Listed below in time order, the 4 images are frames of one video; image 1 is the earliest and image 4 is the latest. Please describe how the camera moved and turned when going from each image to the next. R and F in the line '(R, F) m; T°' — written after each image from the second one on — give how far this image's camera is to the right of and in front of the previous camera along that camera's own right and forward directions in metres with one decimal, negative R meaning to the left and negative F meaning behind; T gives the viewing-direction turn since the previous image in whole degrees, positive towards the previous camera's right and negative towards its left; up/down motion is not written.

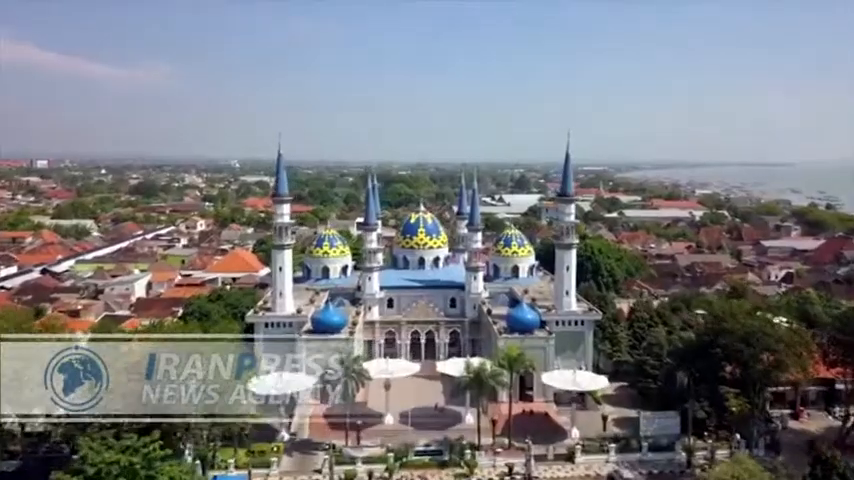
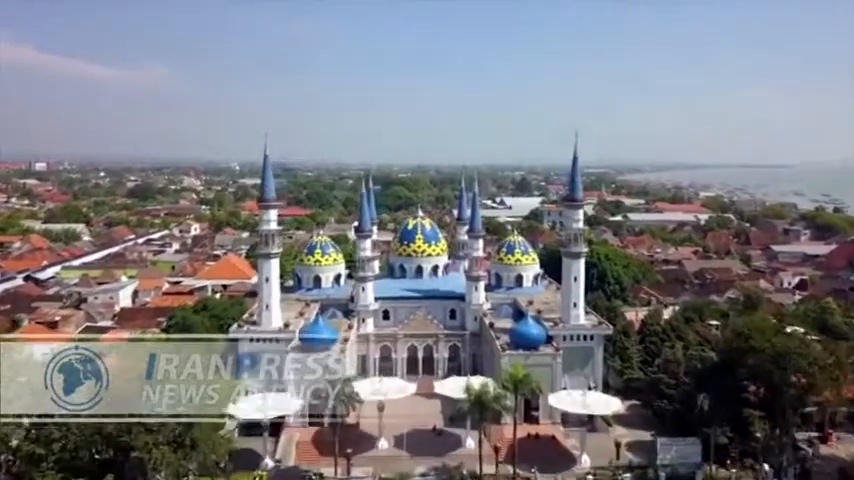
(+0.1, +2.8) m; 0°
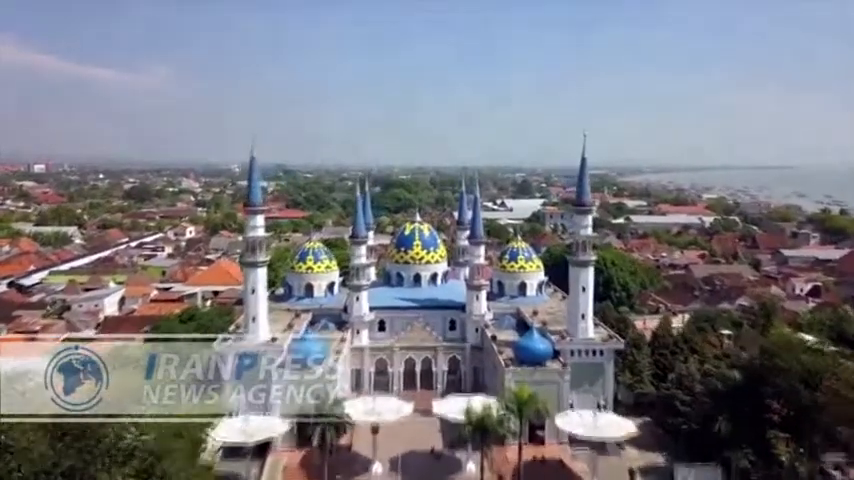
(+0.1, +2.4) m; 0°
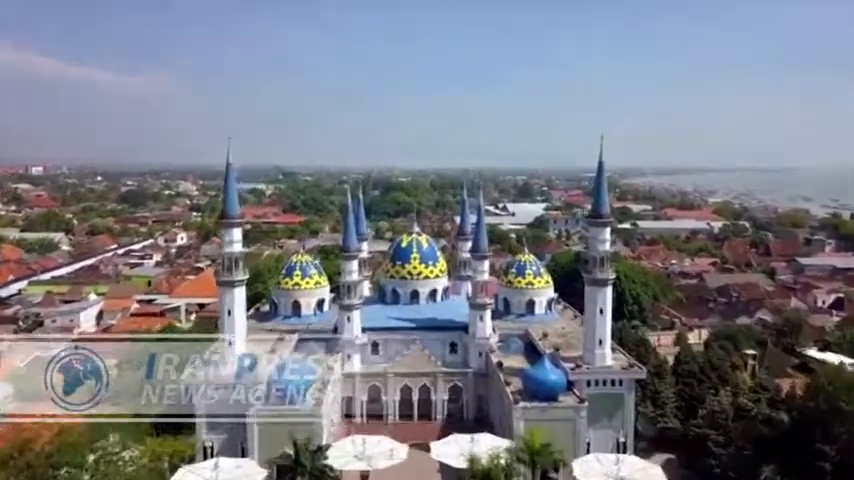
(+0.1, +3.8) m; 0°
